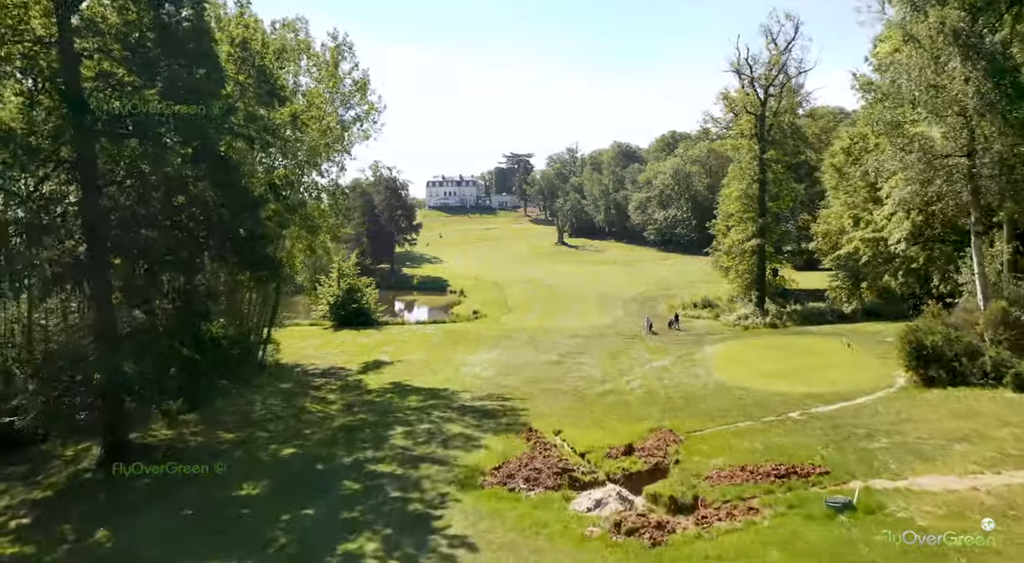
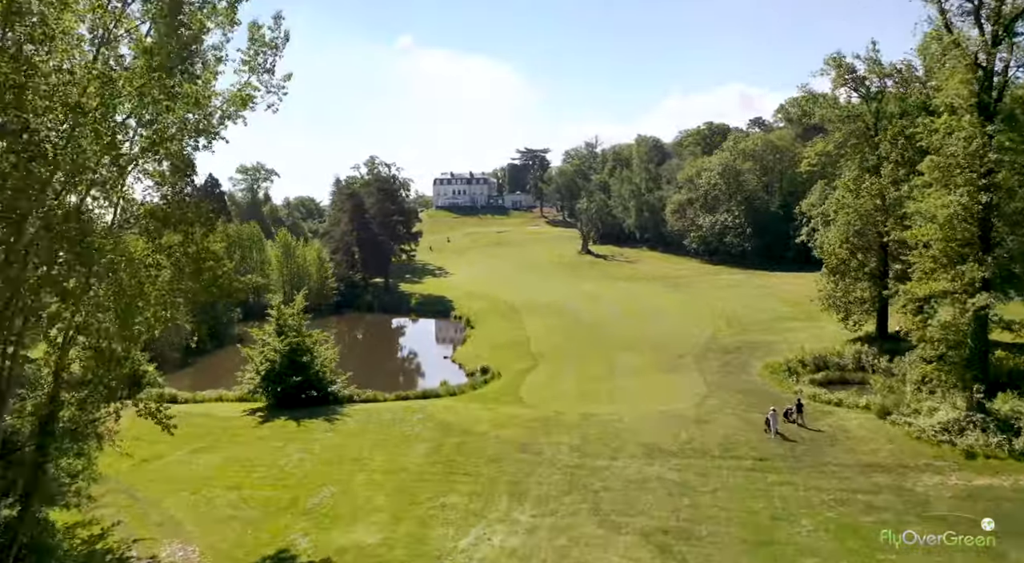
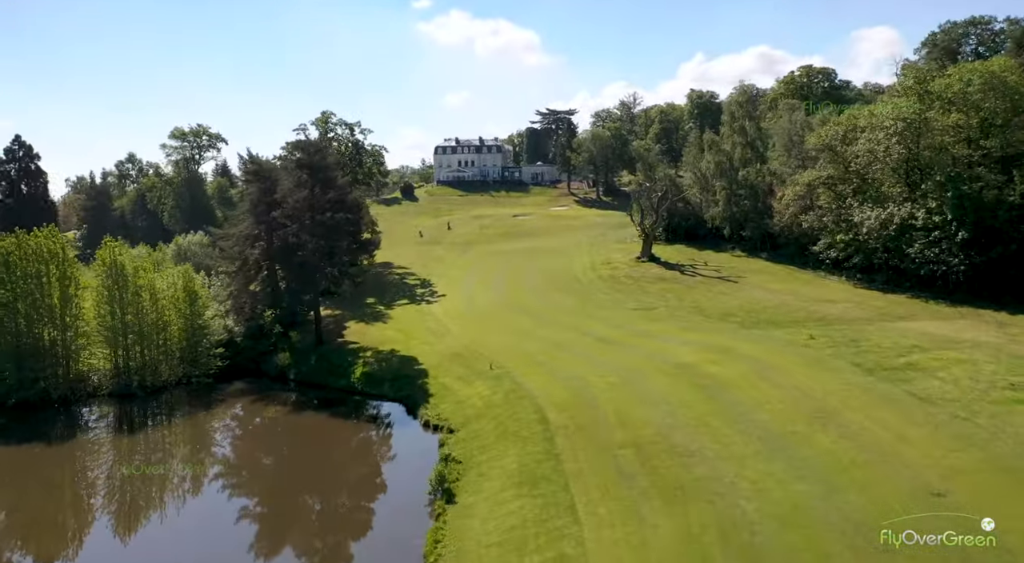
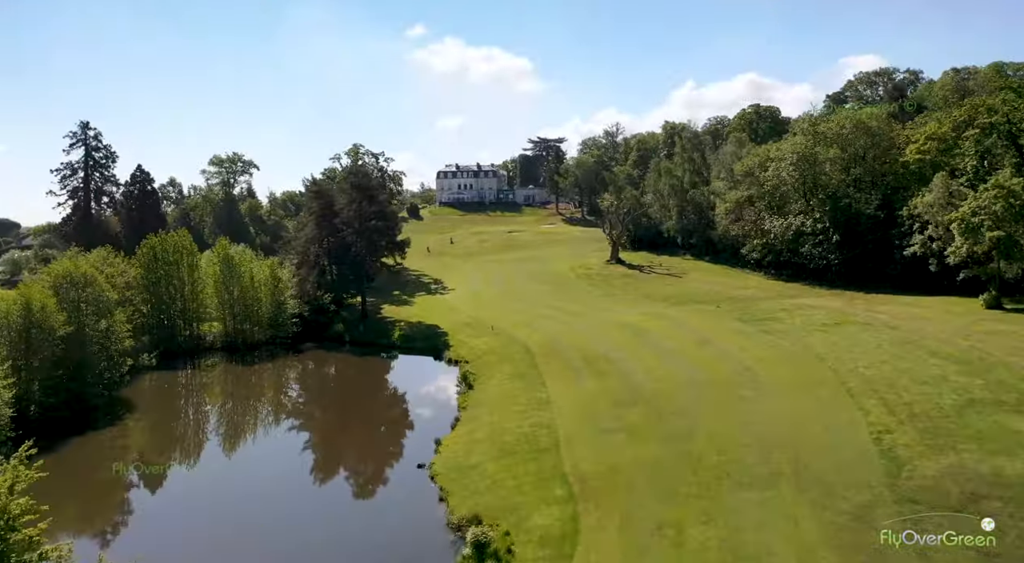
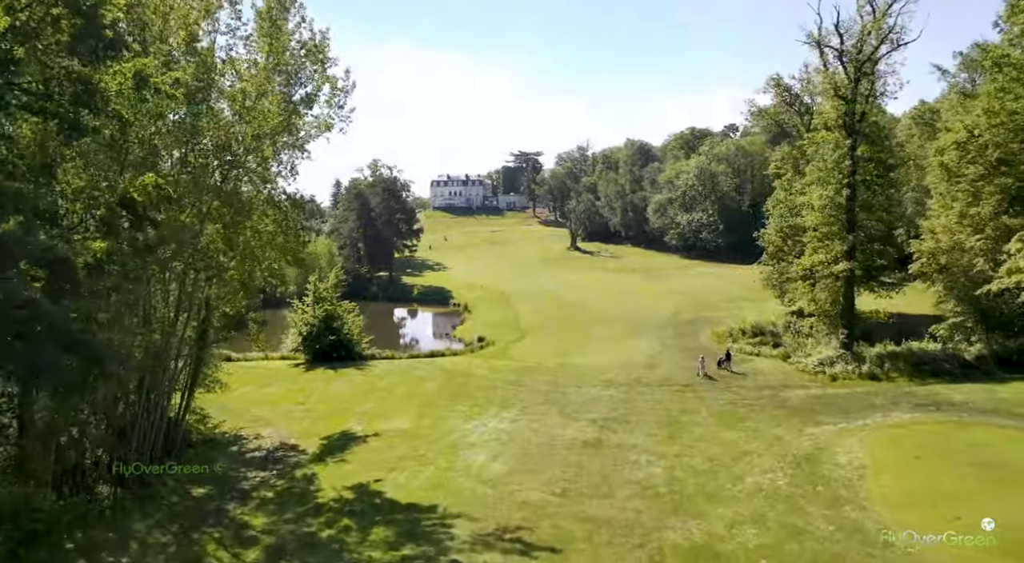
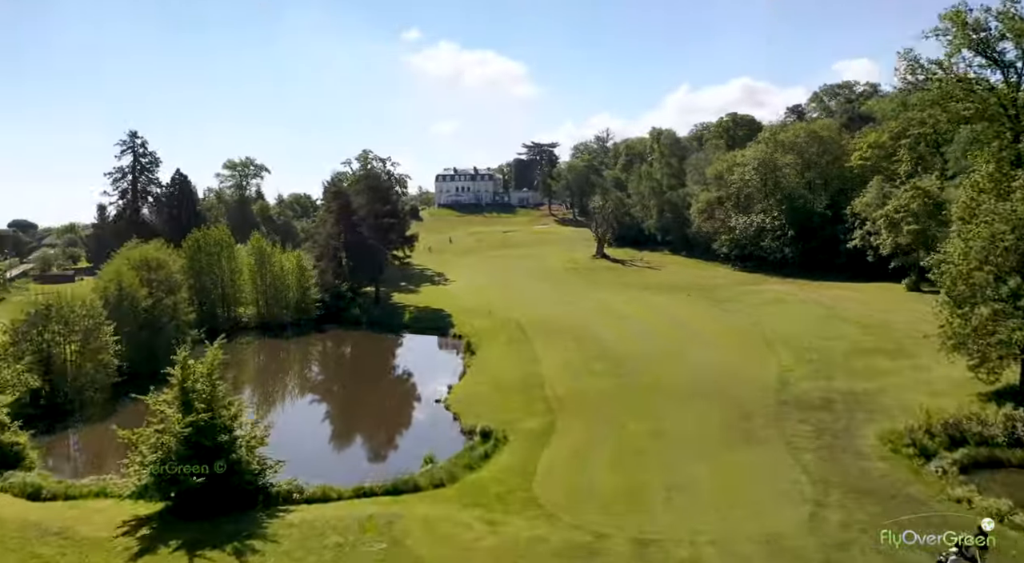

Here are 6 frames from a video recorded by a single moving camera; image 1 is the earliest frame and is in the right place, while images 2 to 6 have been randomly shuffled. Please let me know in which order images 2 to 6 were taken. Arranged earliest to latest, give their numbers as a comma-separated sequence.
5, 2, 6, 4, 3
